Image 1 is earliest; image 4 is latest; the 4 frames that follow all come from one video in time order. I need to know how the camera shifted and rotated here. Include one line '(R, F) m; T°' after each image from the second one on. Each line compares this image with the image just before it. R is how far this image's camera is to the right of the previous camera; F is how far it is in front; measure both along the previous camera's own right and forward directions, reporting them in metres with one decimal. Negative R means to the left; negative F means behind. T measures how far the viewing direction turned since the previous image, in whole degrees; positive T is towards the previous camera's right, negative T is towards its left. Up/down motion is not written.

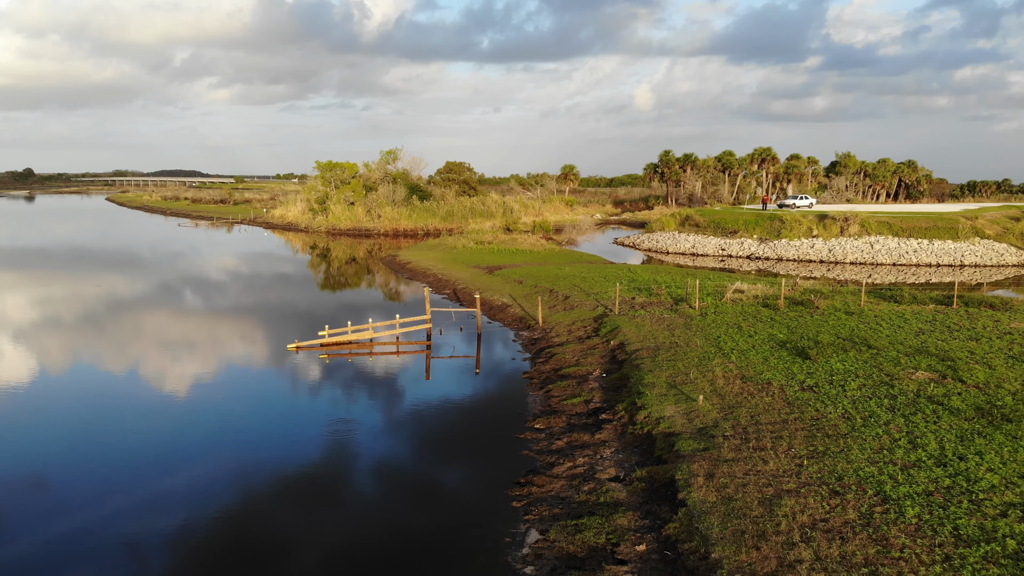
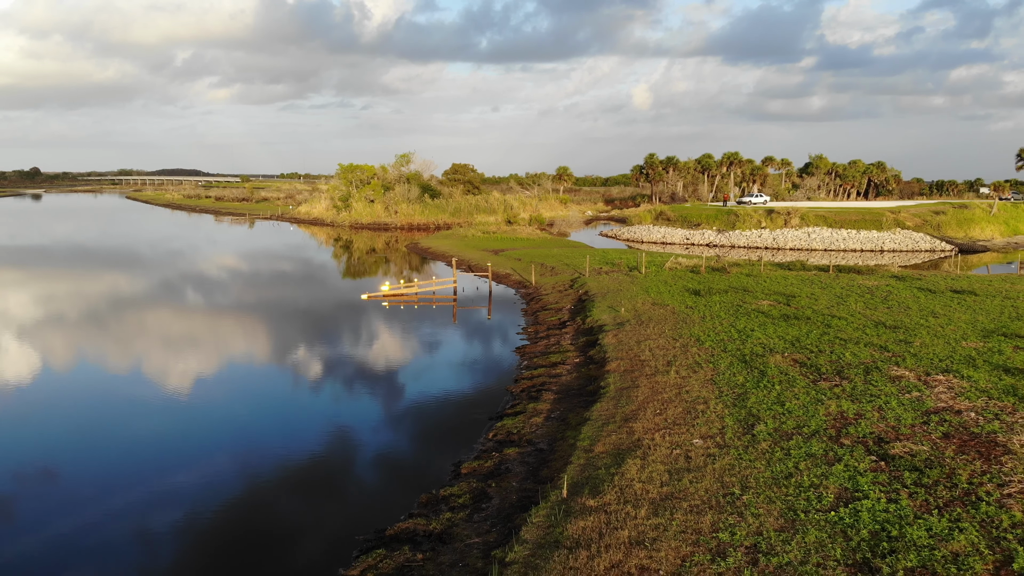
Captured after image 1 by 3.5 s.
(-0.1, -5.2) m; 0°
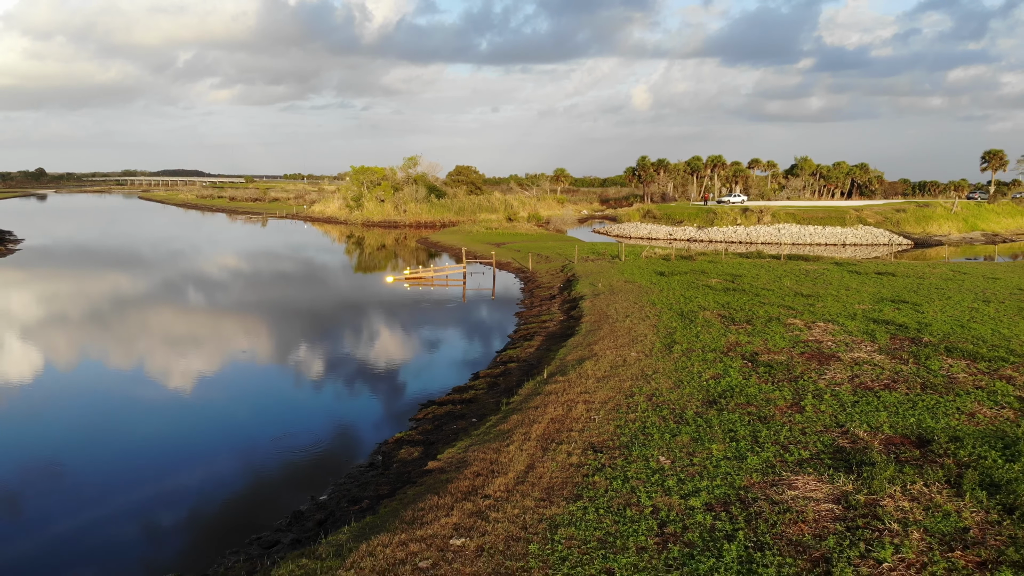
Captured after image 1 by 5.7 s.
(0.0, -3.3) m; 0°
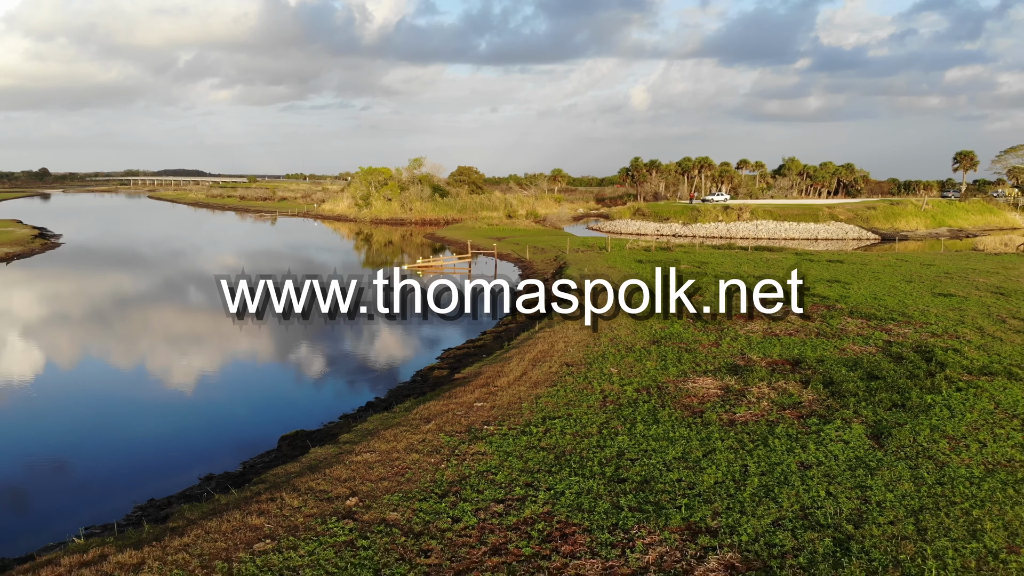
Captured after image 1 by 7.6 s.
(0.0, -2.9) m; 0°
